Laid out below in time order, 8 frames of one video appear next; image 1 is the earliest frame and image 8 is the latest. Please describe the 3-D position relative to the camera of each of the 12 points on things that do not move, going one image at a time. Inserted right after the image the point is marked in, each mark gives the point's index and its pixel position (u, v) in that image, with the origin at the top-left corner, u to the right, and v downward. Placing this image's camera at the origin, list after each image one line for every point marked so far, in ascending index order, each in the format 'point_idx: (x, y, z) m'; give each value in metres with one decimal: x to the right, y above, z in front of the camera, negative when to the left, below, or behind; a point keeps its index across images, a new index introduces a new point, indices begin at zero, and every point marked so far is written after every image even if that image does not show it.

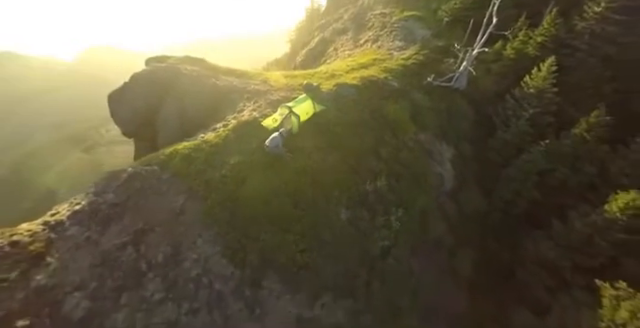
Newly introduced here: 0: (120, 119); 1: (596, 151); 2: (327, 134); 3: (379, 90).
0: (-6.1, +1.5, +9.2) m
1: (+7.1, +0.4, +7.2) m
2: (+0.2, +0.7, +7.0) m
3: (+1.8, +2.2, +8.4) m
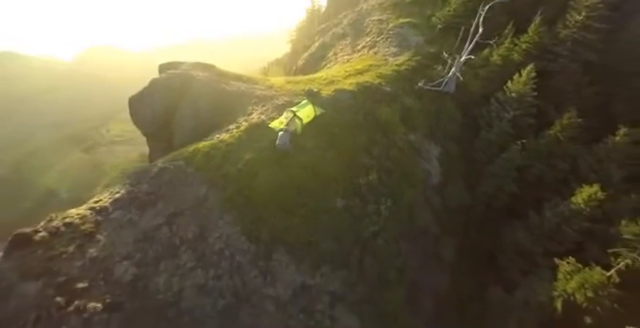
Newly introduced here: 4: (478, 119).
0: (-6.1, +1.5, +10.0) m
1: (+7.1, +0.4, +8.1) m
2: (+0.2, +0.8, +7.9) m
3: (+1.8, +2.3, +9.2) m
4: (+5.5, +1.6, +9.8) m
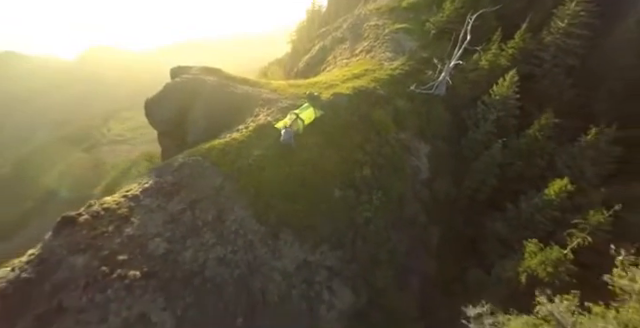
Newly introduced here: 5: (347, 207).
0: (-6.1, +1.7, +10.8) m
1: (+7.1, +0.5, +8.9) m
2: (+0.2, +0.9, +8.7) m
3: (+1.7, +2.4, +10.1) m
4: (+5.5, +1.7, +10.7) m
5: (+0.8, -1.1, +7.9) m
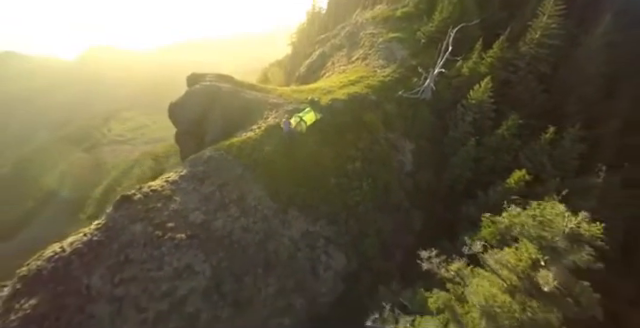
0: (-6.1, +1.8, +12.4) m
1: (+7.1, +0.7, +10.4) m
2: (+0.1, +1.1, +10.2) m
3: (+1.7, +2.6, +11.6) m
4: (+5.5, +1.9, +12.2) m
5: (+0.8, -0.9, +9.4) m
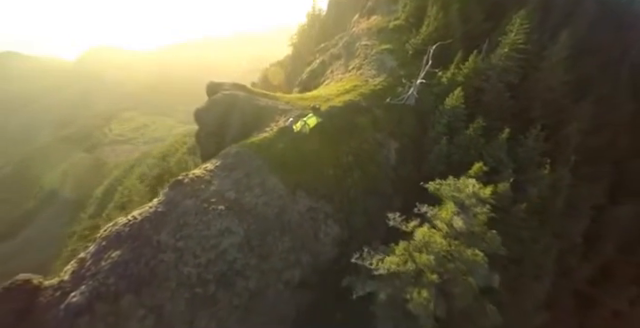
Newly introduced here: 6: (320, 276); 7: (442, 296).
0: (-6.1, +2.1, +14.8) m
1: (+7.1, +1.0, +12.8) m
2: (+0.2, +1.4, +12.6) m
3: (+1.8, +2.8, +14.0) m
4: (+5.5, +2.1, +14.6) m
5: (+0.8, -0.7, +11.8) m
6: (+0.1, -3.9, +10.2) m
7: (+3.2, -3.5, +7.5) m
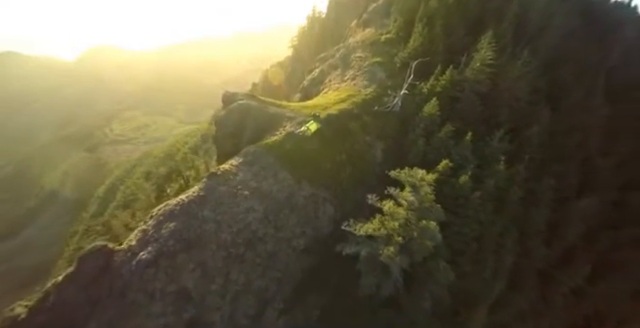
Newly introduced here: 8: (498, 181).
0: (-6.2, +2.2, +17.7) m
1: (+7.1, +1.1, +15.8) m
2: (+0.1, +1.5, +15.6) m
3: (+1.7, +3.0, +17.0) m
4: (+5.5, +2.3, +17.6) m
5: (+0.7, -0.5, +14.8) m
6: (+0.1, -3.8, +13.2) m
7: (+3.2, -3.3, +10.5) m
8: (+9.6, -0.9, +15.3) m
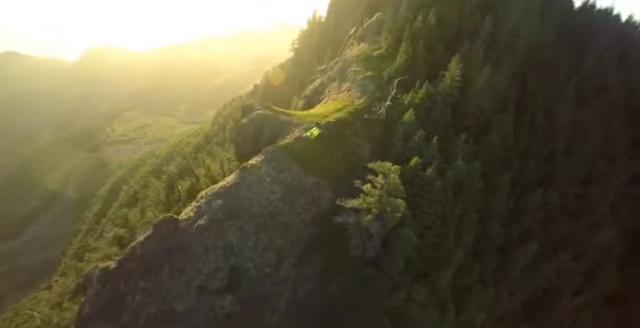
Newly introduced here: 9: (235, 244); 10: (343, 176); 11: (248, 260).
0: (-6.1, +2.5, +22.4) m
1: (+7.1, +1.4, +20.5) m
2: (+0.2, +1.8, +20.3) m
3: (+1.8, +3.2, +21.7) m
4: (+5.6, +2.5, +22.3) m
5: (+0.8, -0.3, +19.5) m
6: (+0.1, -3.5, +17.9) m
7: (+3.3, -3.1, +15.2) m
8: (+9.7, -0.7, +20.0) m
9: (-4.6, -4.4, +15.3) m
10: (+1.5, -0.9, +19.3) m
11: (-3.9, -5.2, +15.2) m
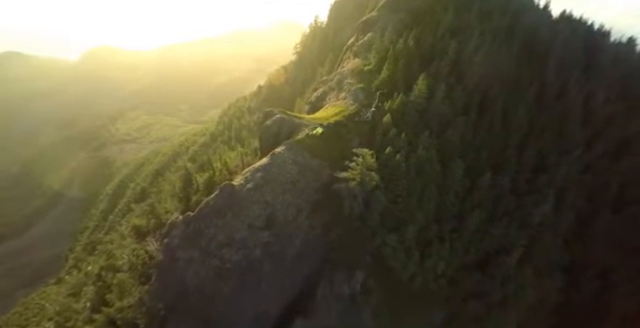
0: (-5.8, +3.7, +31.2) m
1: (+7.4, +2.6, +29.2) m
2: (+0.5, +3.0, +29.1) m
3: (+2.1, +4.4, +30.4) m
4: (+5.9, +3.7, +31.0) m
5: (+1.1, +0.9, +28.3) m
6: (+0.4, -2.3, +26.7) m
7: (+3.6, -1.9, +23.9) m
8: (+10.0, +0.5, +28.7) m
9: (-4.3, -3.2, +24.1) m
10: (+1.8, +0.3, +28.1) m
11: (-3.6, -4.0, +24.0) m
